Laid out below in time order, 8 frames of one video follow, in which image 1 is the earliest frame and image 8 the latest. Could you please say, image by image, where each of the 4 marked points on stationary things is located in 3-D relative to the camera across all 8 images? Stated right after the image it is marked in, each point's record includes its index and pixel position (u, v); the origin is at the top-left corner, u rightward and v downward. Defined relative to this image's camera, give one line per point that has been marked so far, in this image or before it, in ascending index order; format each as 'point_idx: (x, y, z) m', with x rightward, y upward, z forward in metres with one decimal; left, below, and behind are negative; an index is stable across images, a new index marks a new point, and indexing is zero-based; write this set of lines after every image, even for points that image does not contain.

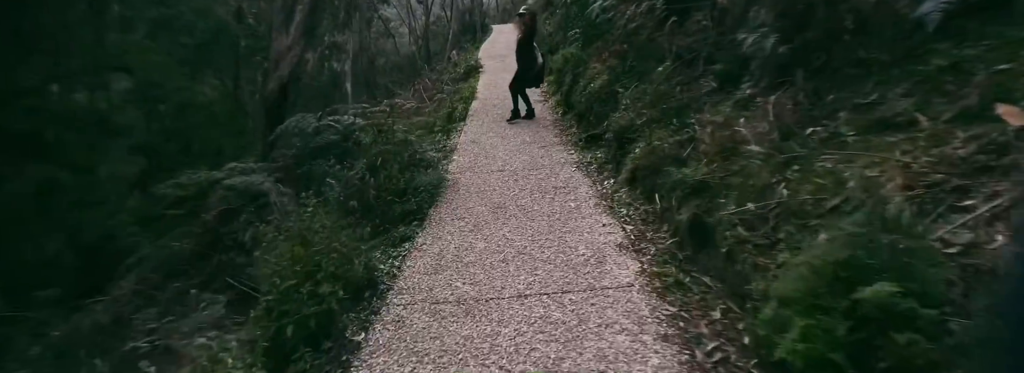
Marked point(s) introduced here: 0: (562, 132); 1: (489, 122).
0: (+0.9, +1.0, +7.0) m
1: (-0.6, +1.4, +8.1) m
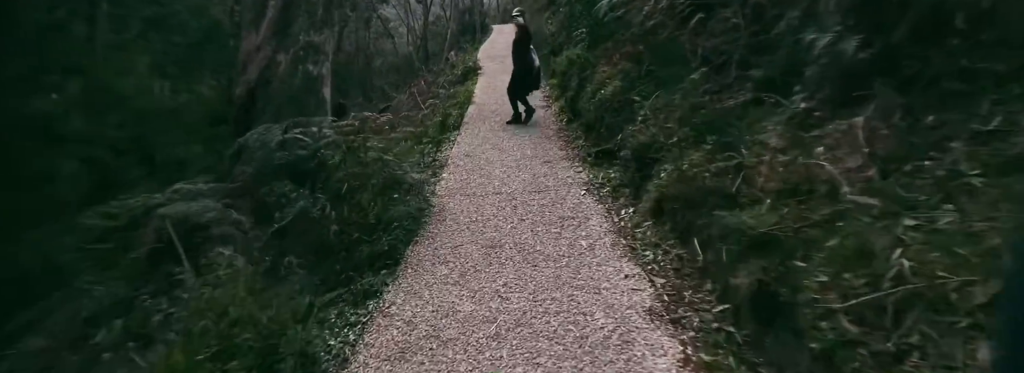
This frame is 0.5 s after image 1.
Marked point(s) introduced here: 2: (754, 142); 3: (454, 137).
0: (+0.9, +0.7, +6.2) m
1: (-0.6, +1.1, +7.3) m
2: (+2.1, +0.4, +3.2) m
3: (-1.1, +0.9, +7.0) m
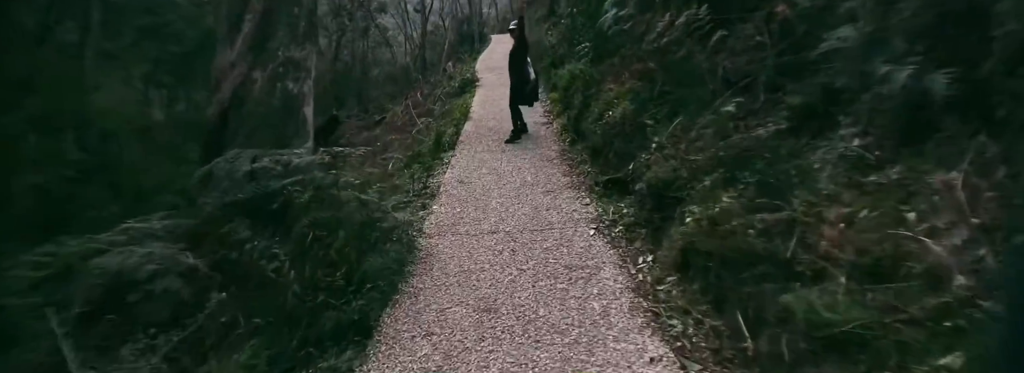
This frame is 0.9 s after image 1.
0: (+0.9, +0.3, +5.7) m
1: (-0.6, +0.6, +6.8) m
2: (+2.1, 0.0, +2.6) m
3: (-1.1, +0.5, +6.5) m
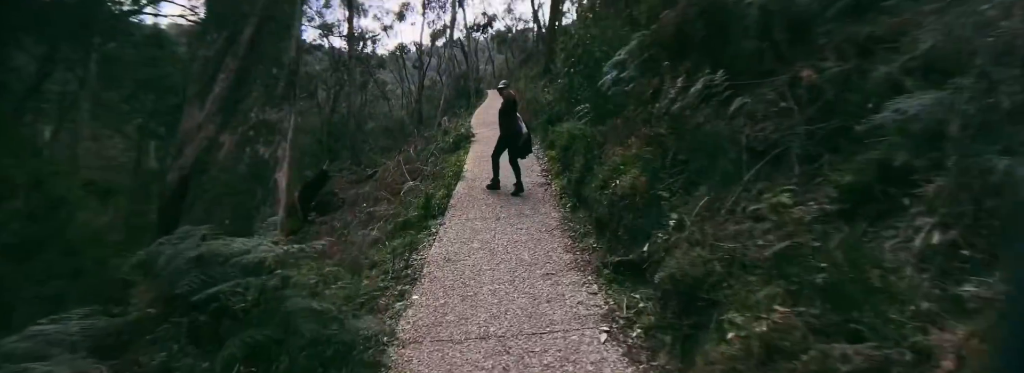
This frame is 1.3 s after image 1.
0: (+0.8, -0.8, +5.0) m
1: (-0.7, -0.5, +6.1) m
2: (+2.0, -0.6, +2.0) m
3: (-1.2, -0.7, +5.8) m
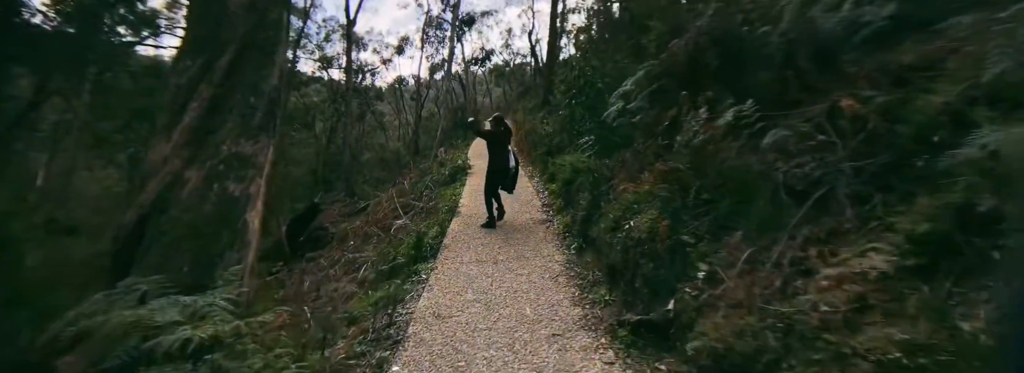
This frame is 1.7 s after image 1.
0: (+0.8, -1.3, +4.4) m
1: (-0.7, -1.1, +5.5) m
2: (+2.0, -0.9, +1.4) m
3: (-1.2, -1.2, +5.1) m
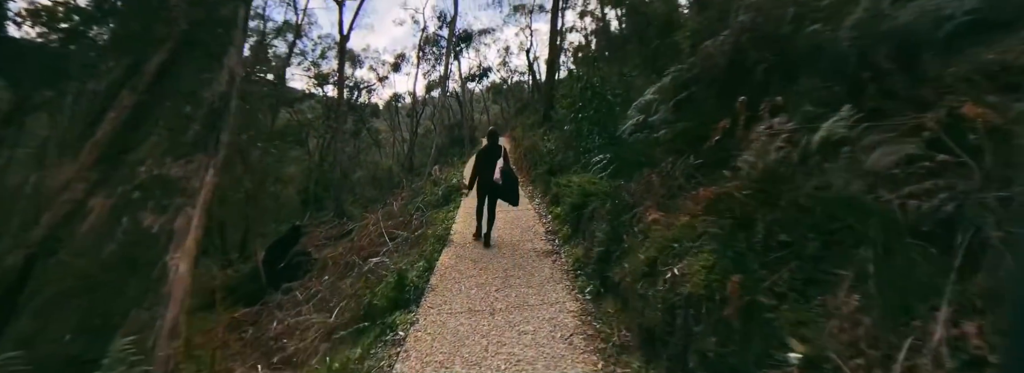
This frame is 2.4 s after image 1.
0: (+0.8, -1.6, +3.3) m
1: (-0.7, -1.5, +4.4) m
2: (+2.1, -1.1, +0.3) m
3: (-1.2, -1.6, +4.0) m
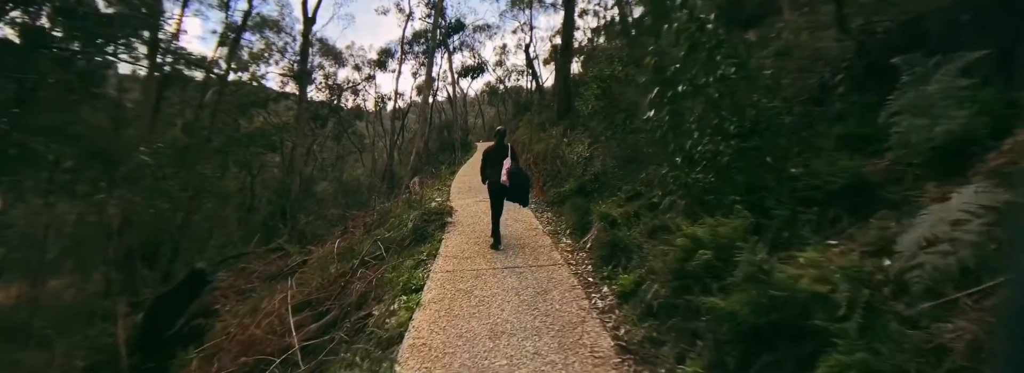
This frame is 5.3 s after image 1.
0: (+1.1, -2.0, -0.9) m
1: (-0.4, -1.9, +0.2) m
2: (+2.4, -1.5, -3.9) m
3: (-0.9, -2.0, -0.2) m
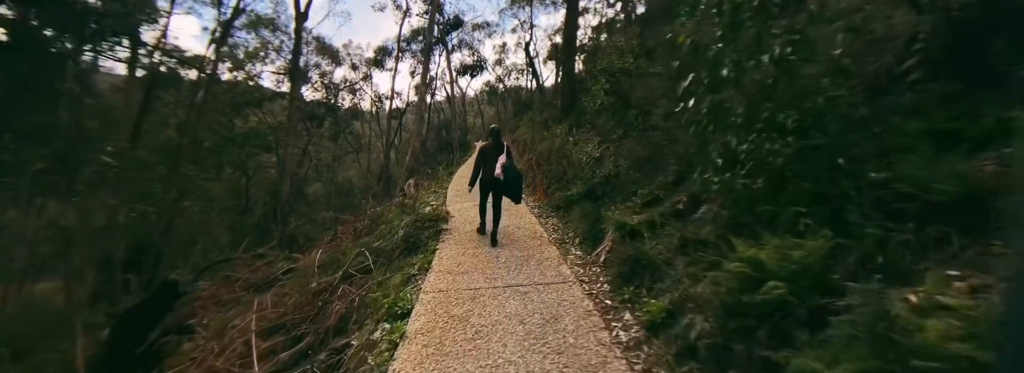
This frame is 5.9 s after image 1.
0: (+1.2, -2.1, -1.7) m
1: (-0.3, -2.0, -0.5) m
2: (+2.5, -1.5, -4.6) m
3: (-0.9, -2.1, -0.9) m
